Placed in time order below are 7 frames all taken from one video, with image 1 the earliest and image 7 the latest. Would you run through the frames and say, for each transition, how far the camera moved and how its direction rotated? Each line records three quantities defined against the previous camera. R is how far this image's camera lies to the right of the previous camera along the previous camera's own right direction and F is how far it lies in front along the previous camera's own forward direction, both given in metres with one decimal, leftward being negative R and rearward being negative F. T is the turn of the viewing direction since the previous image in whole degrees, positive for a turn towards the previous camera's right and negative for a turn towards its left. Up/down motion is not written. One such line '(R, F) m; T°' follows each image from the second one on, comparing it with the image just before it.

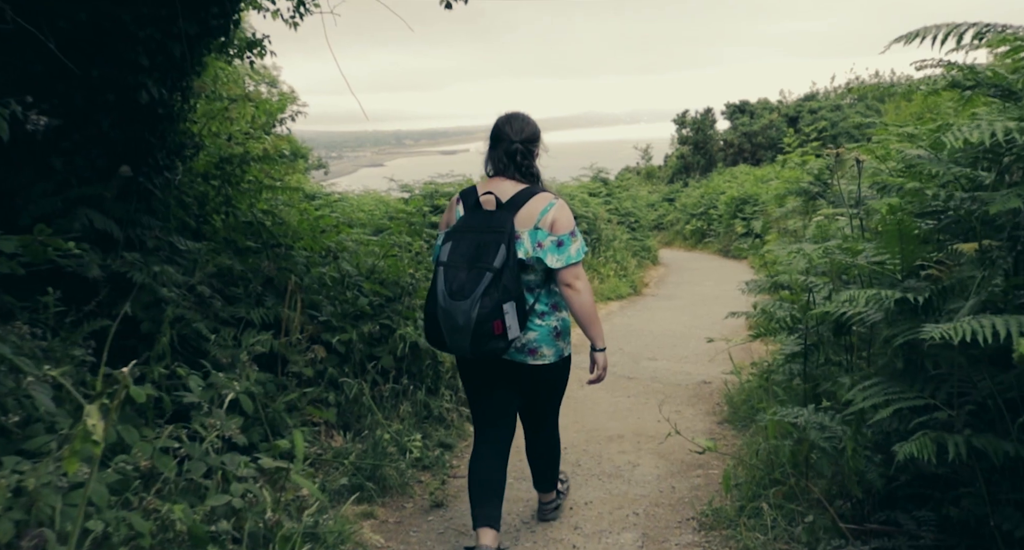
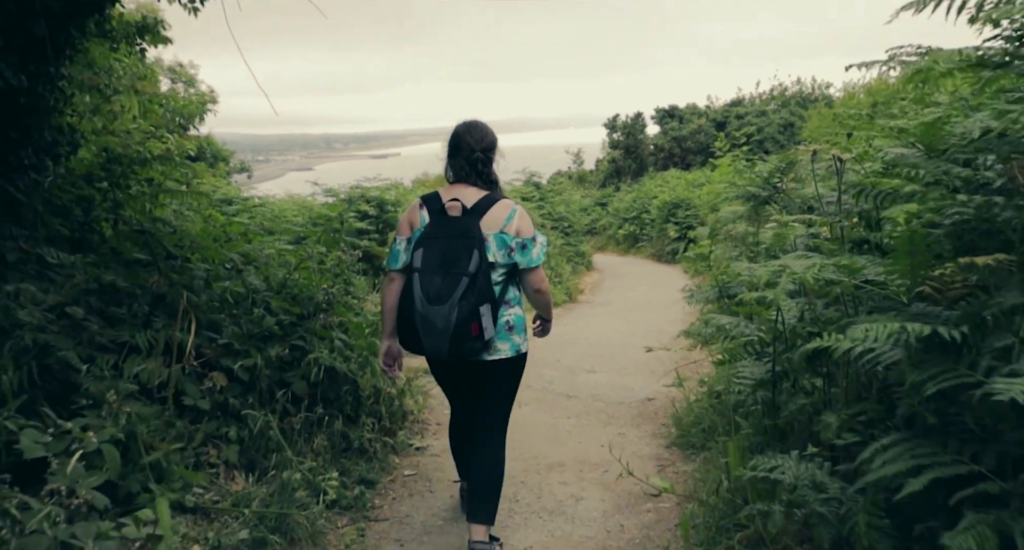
(0.0, +0.4) m; +5°
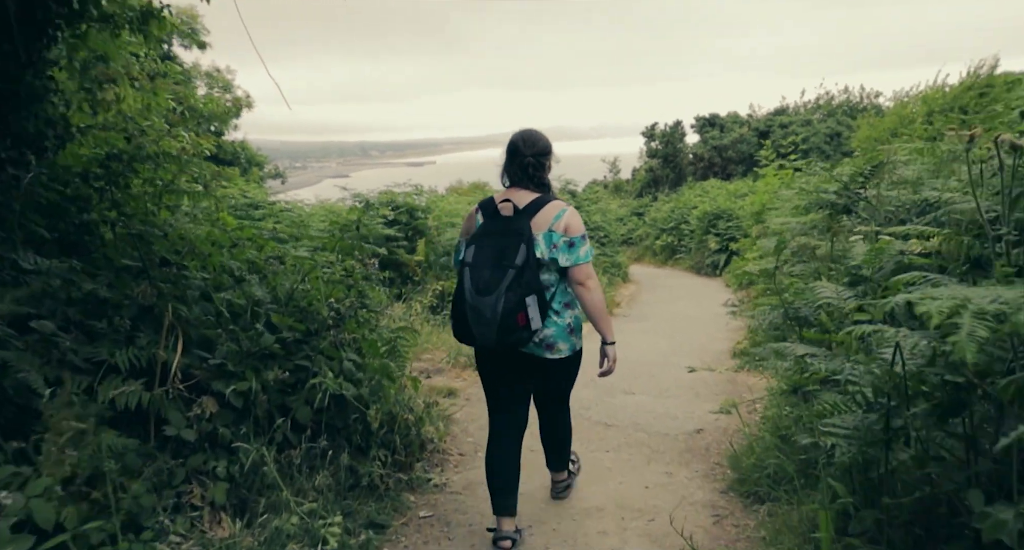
(0.0, +0.6) m; -3°
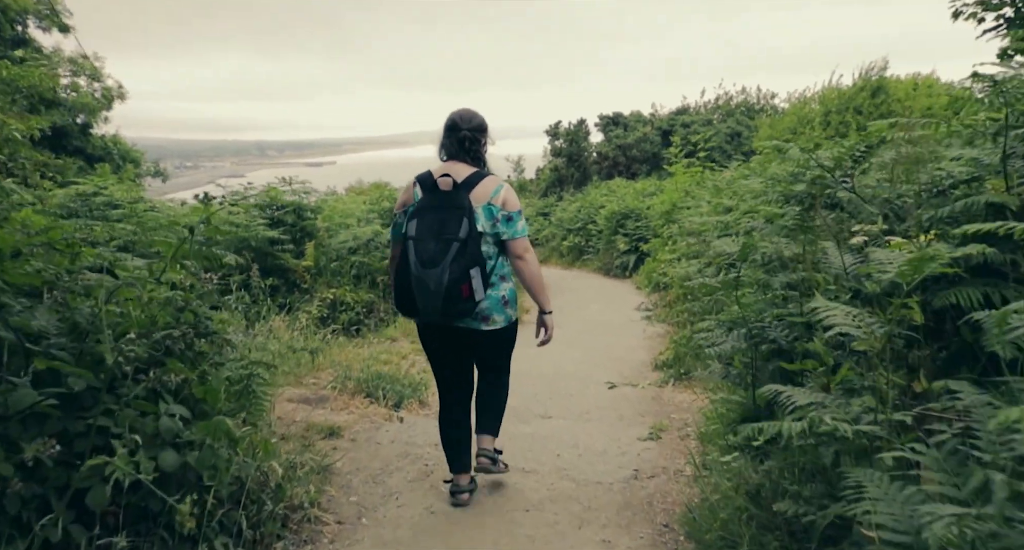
(+0.1, +1.0) m; +8°
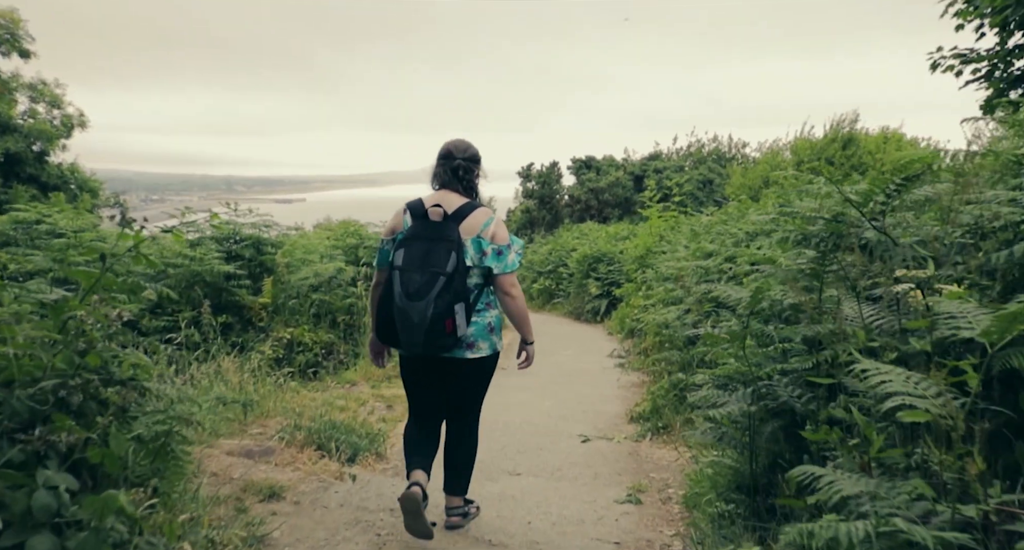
(0.0, +0.5) m; +3°
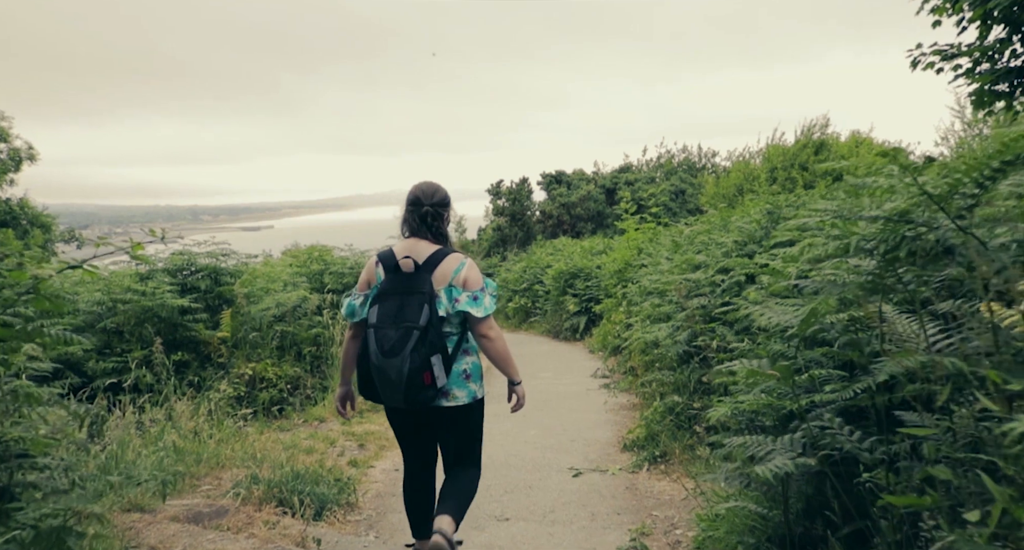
(0.0, +0.6) m; +2°
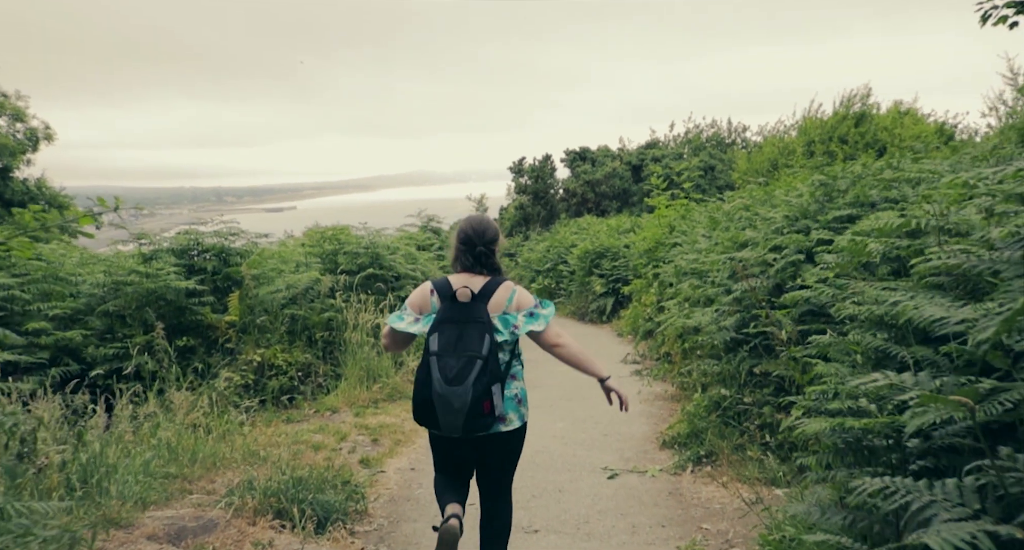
(0.0, +0.7) m; -2°
